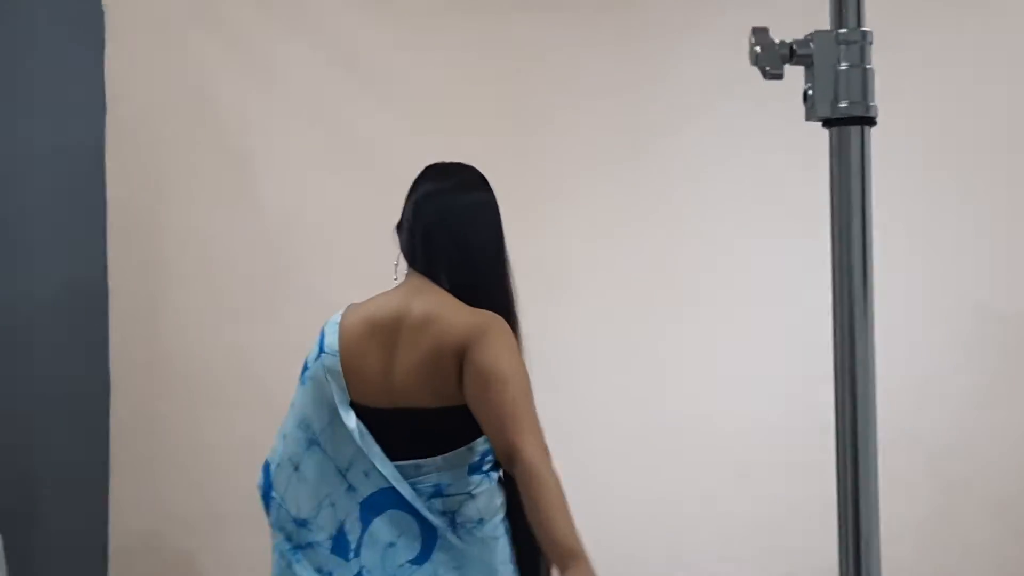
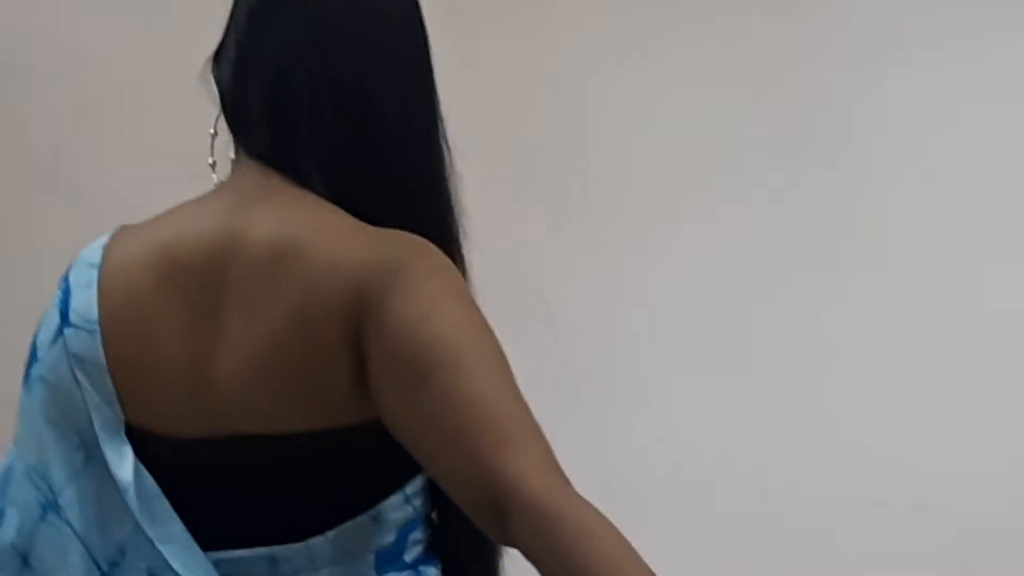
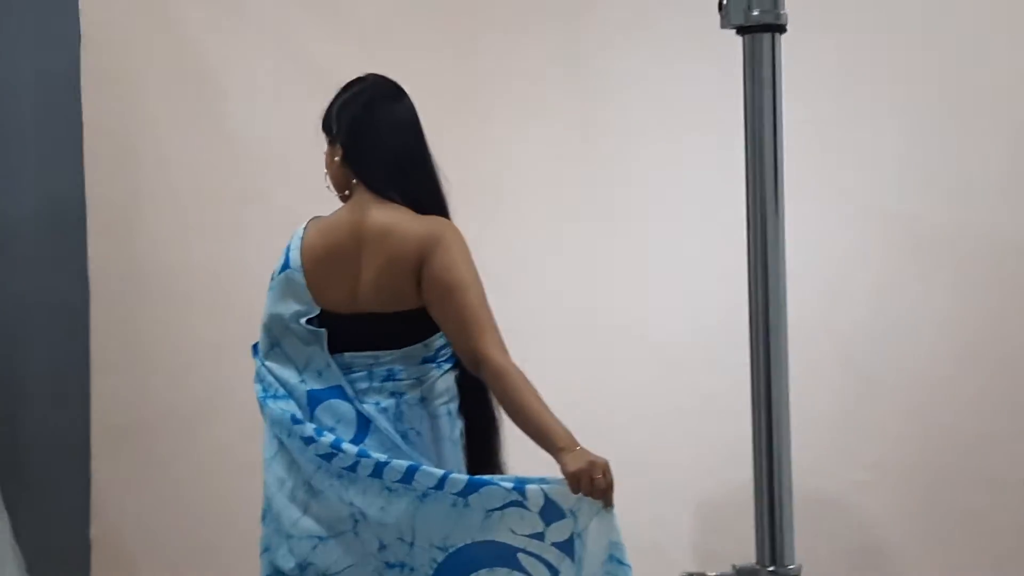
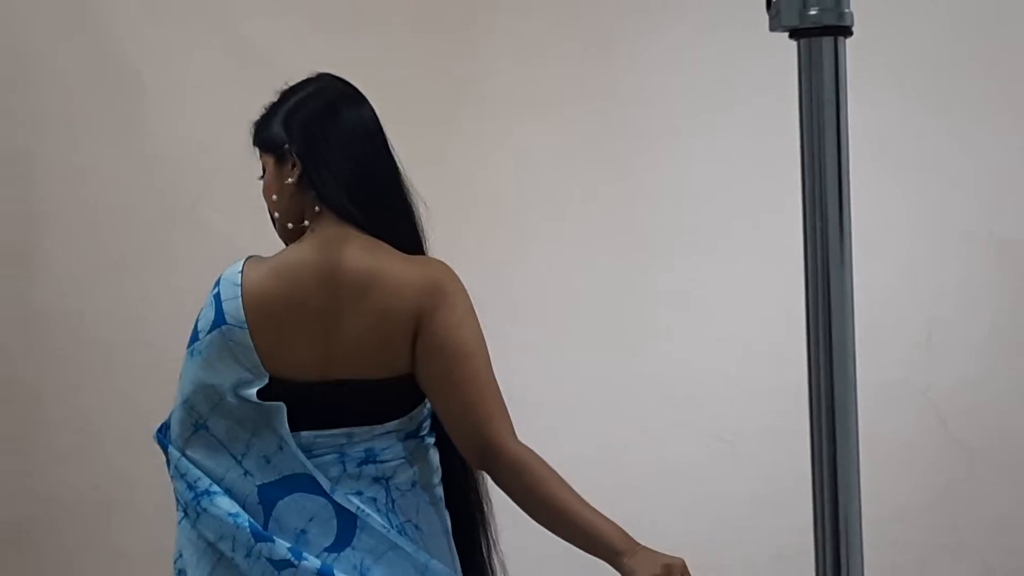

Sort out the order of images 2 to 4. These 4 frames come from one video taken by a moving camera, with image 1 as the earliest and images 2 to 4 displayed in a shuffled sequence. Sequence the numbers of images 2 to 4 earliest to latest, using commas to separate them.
2, 3, 4
